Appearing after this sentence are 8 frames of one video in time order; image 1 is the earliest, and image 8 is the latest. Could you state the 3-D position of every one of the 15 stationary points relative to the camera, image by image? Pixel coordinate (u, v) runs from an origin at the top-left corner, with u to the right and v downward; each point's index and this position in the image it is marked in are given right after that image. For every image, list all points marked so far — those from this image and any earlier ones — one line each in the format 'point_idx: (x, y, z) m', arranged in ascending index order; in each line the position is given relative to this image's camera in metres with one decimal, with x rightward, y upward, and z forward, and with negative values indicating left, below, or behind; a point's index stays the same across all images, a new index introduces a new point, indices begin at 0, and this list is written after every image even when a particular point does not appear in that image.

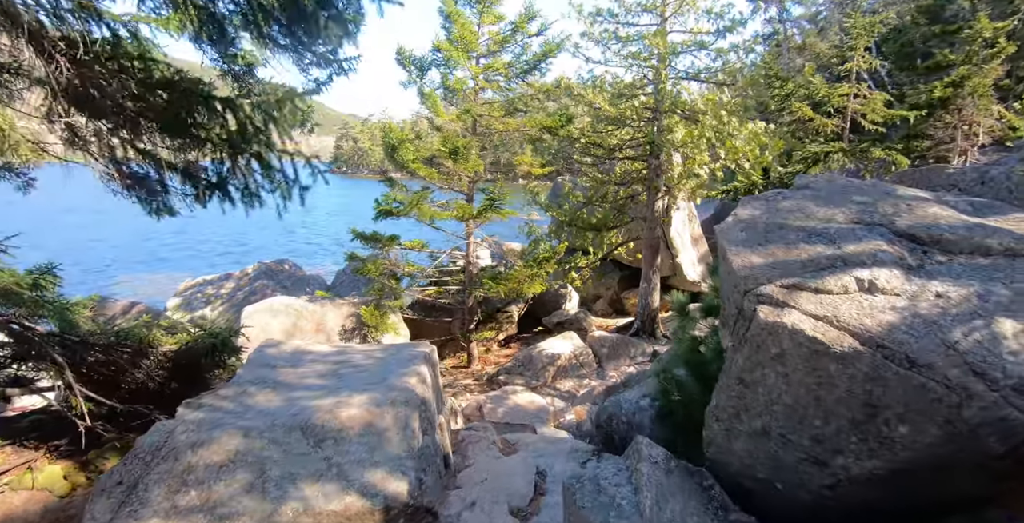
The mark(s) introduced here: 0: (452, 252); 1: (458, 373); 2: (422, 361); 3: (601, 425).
0: (-1.0, +0.2, +10.1) m
1: (-1.0, -2.0, +10.2) m
2: (-0.9, -1.0, +5.8) m
3: (+0.9, -1.7, +5.8) m
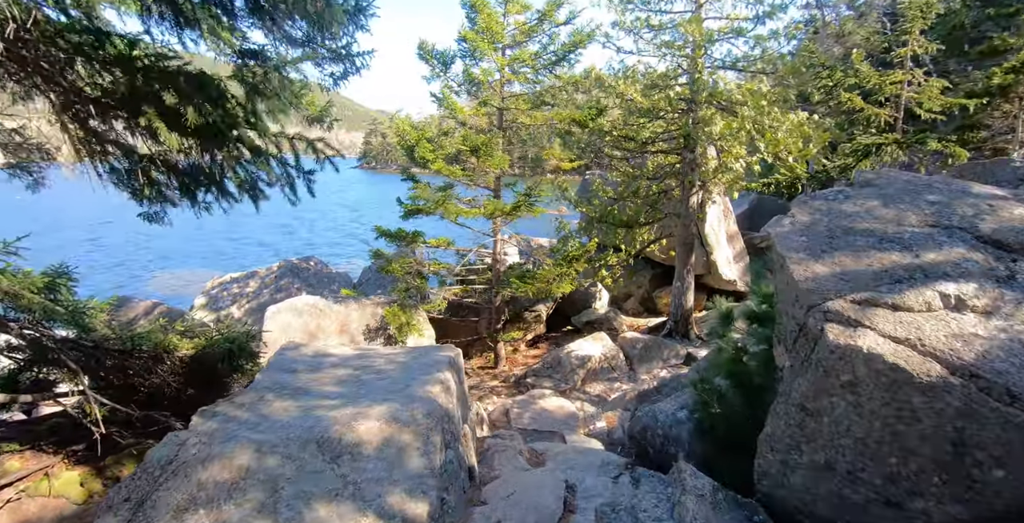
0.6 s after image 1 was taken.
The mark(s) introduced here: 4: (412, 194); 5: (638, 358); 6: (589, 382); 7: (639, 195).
0: (-0.5, +0.2, +9.8) m
1: (-0.5, -2.0, +10.0) m
2: (-0.6, -1.0, +5.6) m
3: (+1.2, -1.7, +5.5) m
4: (-1.6, +1.1, +8.9) m
5: (+2.2, -1.6, +9.7) m
6: (+1.2, -1.9, +9.0) m
7: (+2.5, +1.3, +11.1) m
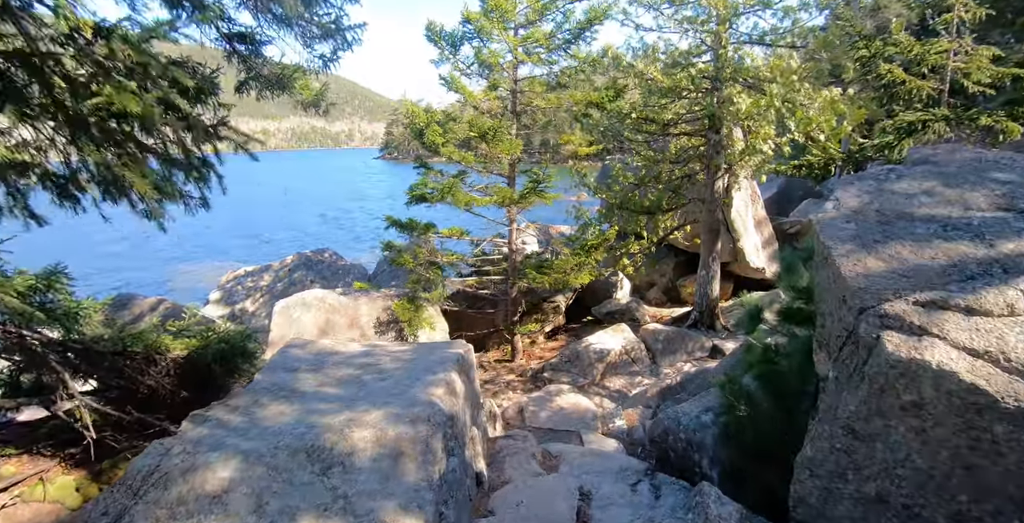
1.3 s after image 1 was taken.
0: (-0.3, +0.4, +9.5) m
1: (-0.2, -1.8, +9.7) m
2: (-0.5, -1.0, +5.3) m
3: (+1.3, -1.6, +5.1) m
4: (-1.4, +1.2, +8.6) m
5: (+2.5, -1.5, +9.3) m
6: (+1.5, -1.7, +8.6) m
7: (+2.8, +1.5, +10.6) m
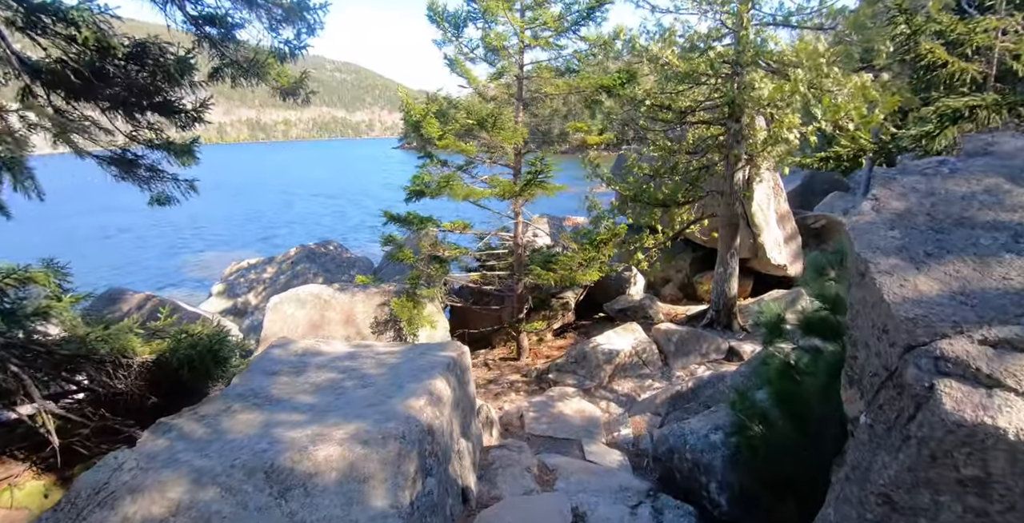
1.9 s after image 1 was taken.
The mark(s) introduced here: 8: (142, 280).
0: (-0.2, +0.4, +9.1) m
1: (-0.1, -1.7, +9.3) m
2: (-0.6, -0.9, +4.9) m
3: (+1.2, -1.6, +4.7) m
4: (-1.3, +1.3, +8.2) m
5: (+2.5, -1.4, +8.8) m
6: (+1.5, -1.7, +8.1) m
7: (+2.9, +1.6, +10.0) m
8: (-12.0, -0.7, +18.6) m
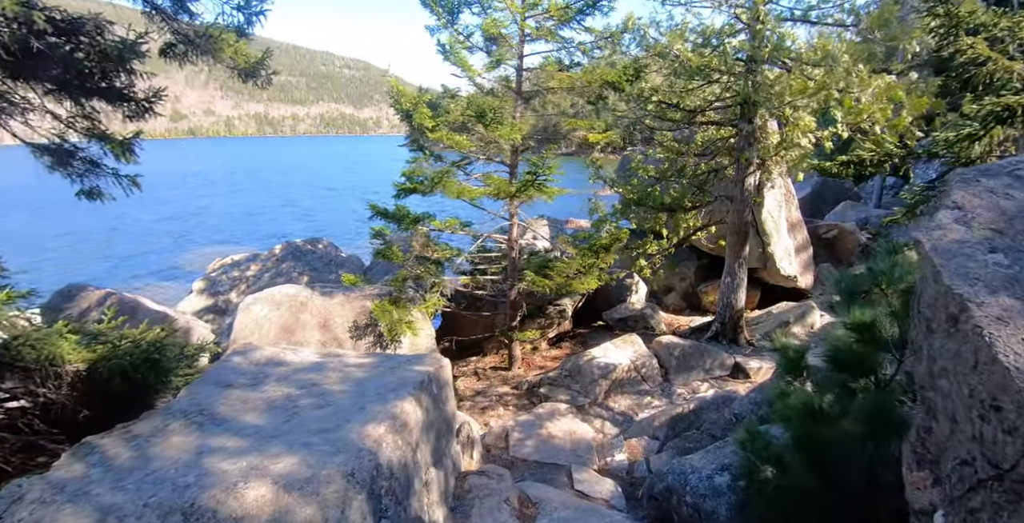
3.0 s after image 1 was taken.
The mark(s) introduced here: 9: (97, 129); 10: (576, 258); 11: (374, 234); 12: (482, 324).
0: (-0.3, +0.4, +8.5) m
1: (-0.3, -1.8, +8.7) m
2: (-0.8, -1.0, +4.3) m
3: (+1.0, -1.7, +4.1) m
4: (-1.4, +1.3, +7.7) m
5: (+2.4, -1.5, +8.2) m
6: (+1.4, -1.8, +7.6) m
7: (+2.9, +1.5, +9.5) m
8: (-12.1, -0.4, +18.1) m
9: (-3.8, +1.3, +5.3) m
10: (+0.9, +0.1, +8.3) m
11: (-2.0, +0.4, +8.1) m
12: (-0.5, -1.1, +10.0) m
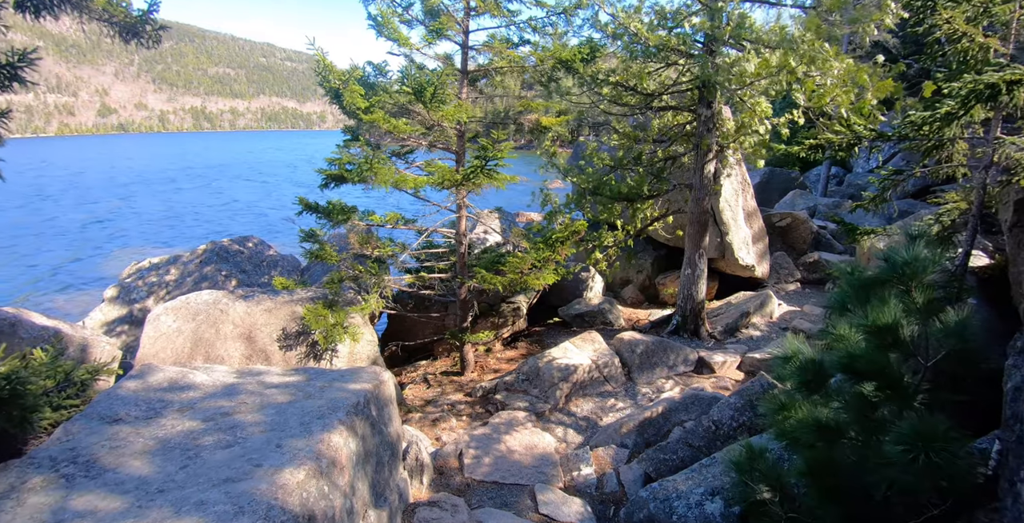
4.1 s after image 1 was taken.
0: (-1.0, +0.4, +7.8) m
1: (-0.9, -1.7, +8.0) m
2: (-1.1, -1.0, +3.6) m
3: (+0.8, -1.7, +3.6) m
4: (-2.0, +1.3, +6.9) m
5: (+1.7, -1.4, +7.8) m
6: (+0.8, -1.7, +7.0) m
7: (+2.1, +1.6, +9.0) m
8: (-13.6, -0.6, +16.4) m
9: (-4.3, +1.2, +4.3) m
10: (+0.2, +0.1, +7.7) m
11: (-2.6, +0.4, +7.2) m
12: (-1.3, -1.1, +9.3) m
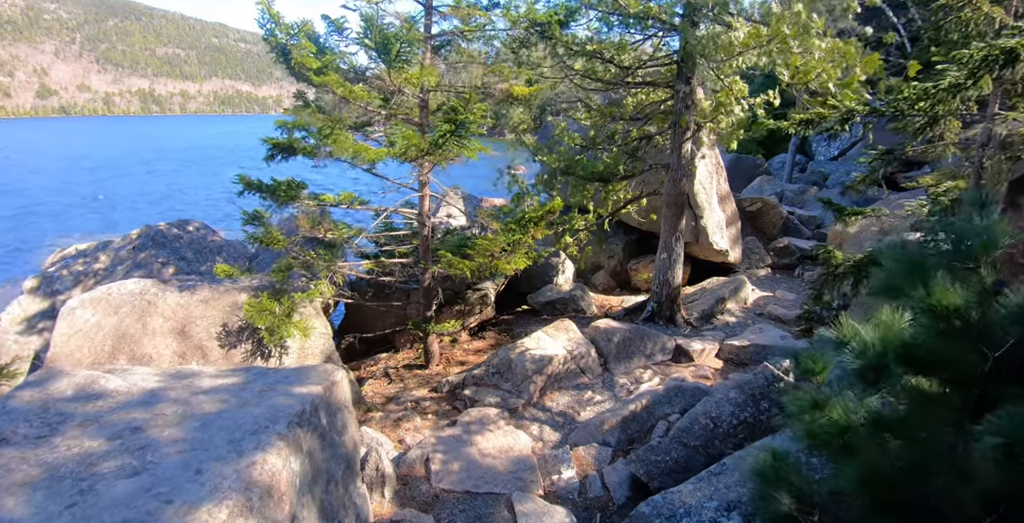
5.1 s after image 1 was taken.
0: (-1.4, +0.6, +7.1) m
1: (-1.3, -1.5, +7.4) m
2: (-1.2, -0.9, +3.0) m
3: (+0.7, -1.5, +3.1) m
4: (-2.4, +1.4, +6.1) m
5: (+1.3, -1.2, +7.3) m
6: (+0.4, -1.5, +6.5) m
7: (+1.6, +1.9, +8.5) m
8: (-14.5, -0.3, +14.8) m
9: (-4.4, +1.3, +3.4) m
10: (-0.2, +0.3, +7.1) m
11: (-3.0, +0.6, +6.4) m
12: (-1.8, -0.8, +8.6) m
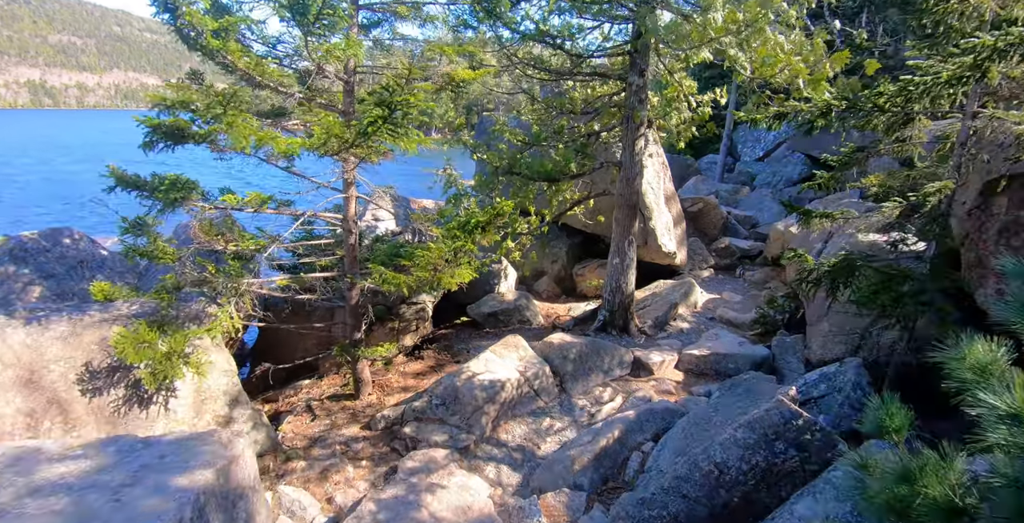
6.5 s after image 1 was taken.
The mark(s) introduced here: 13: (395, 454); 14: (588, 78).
0: (-2.0, +0.5, +6.1) m
1: (-2.0, -1.7, +6.4) m
2: (-1.2, -1.0, +2.0) m
3: (+0.6, -1.6, +2.3) m
4: (-2.9, +1.3, +4.9) m
5: (+0.7, -1.3, +6.6) m
6: (-0.1, -1.6, +5.7) m
7: (+0.7, +1.8, +7.8) m
8: (-16.0, -0.8, +12.0) m
9: (-4.6, +1.1, +2.0) m
10: (-0.8, +0.2, +6.2) m
11: (-3.5, +0.4, +5.2) m
12: (-2.6, -1.0, +7.5) m
13: (-1.1, -1.8, +5.3) m
14: (+1.0, +2.5, +7.5) m
